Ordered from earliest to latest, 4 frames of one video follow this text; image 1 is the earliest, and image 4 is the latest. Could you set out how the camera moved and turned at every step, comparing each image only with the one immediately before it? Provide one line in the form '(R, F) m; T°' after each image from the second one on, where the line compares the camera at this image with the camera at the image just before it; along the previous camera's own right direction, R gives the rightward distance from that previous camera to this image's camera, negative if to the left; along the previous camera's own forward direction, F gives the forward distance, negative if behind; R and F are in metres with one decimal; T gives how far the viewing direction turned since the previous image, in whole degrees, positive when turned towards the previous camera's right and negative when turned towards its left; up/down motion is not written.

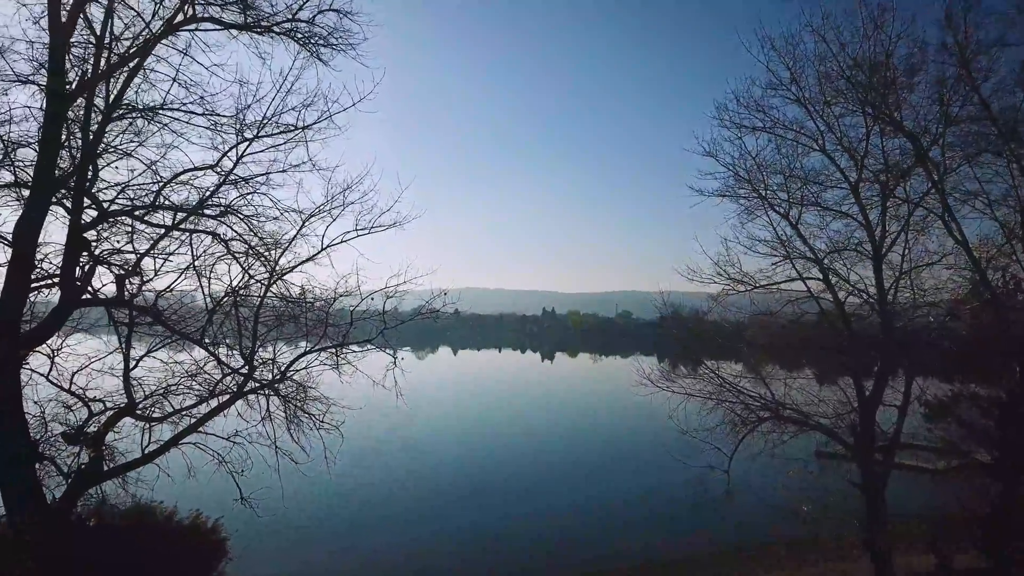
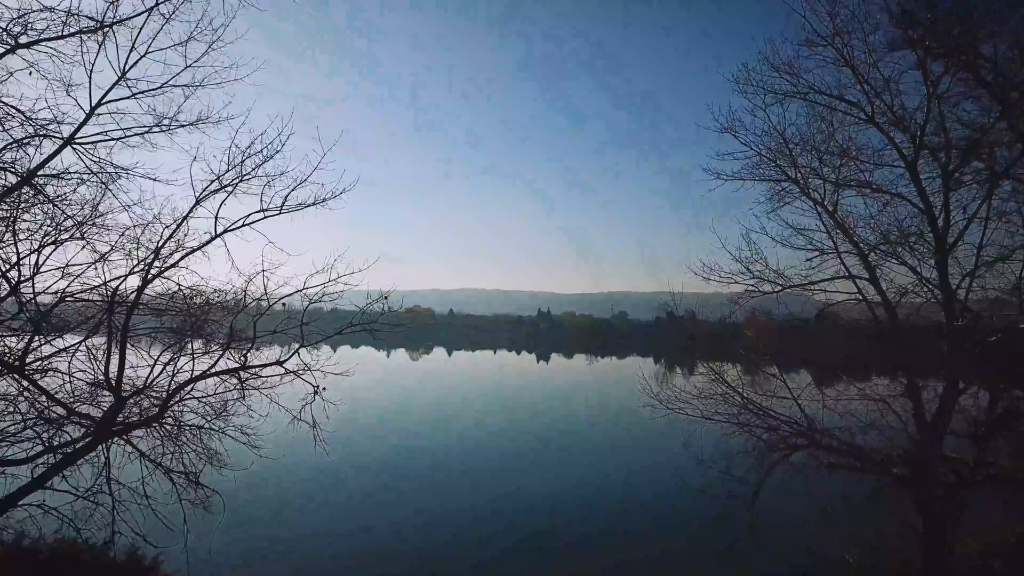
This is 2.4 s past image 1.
(+0.1, +0.9) m; 0°
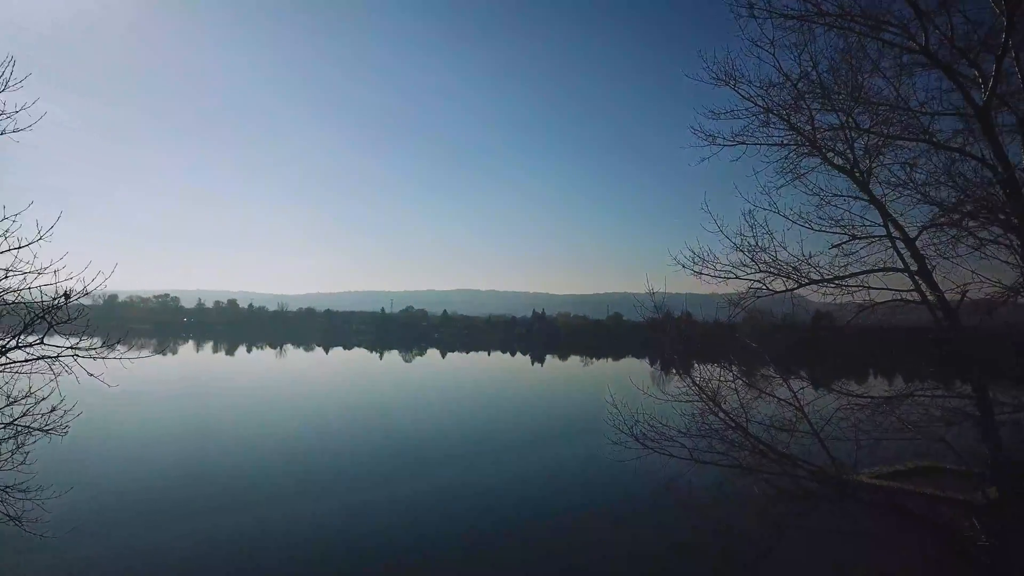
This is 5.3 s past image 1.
(+0.4, +1.1) m; 0°
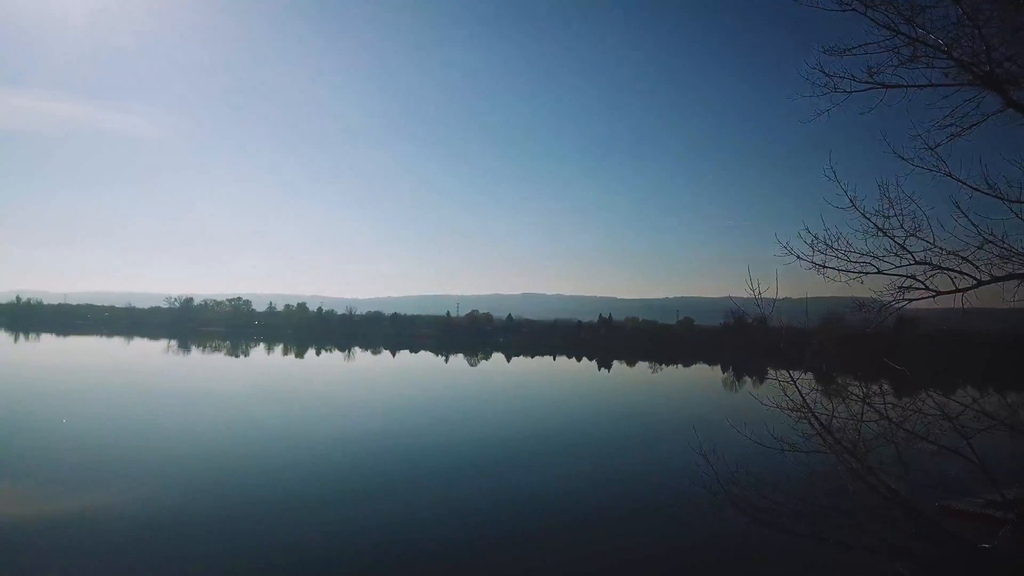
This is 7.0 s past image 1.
(+0.1, +0.9) m; -6°
